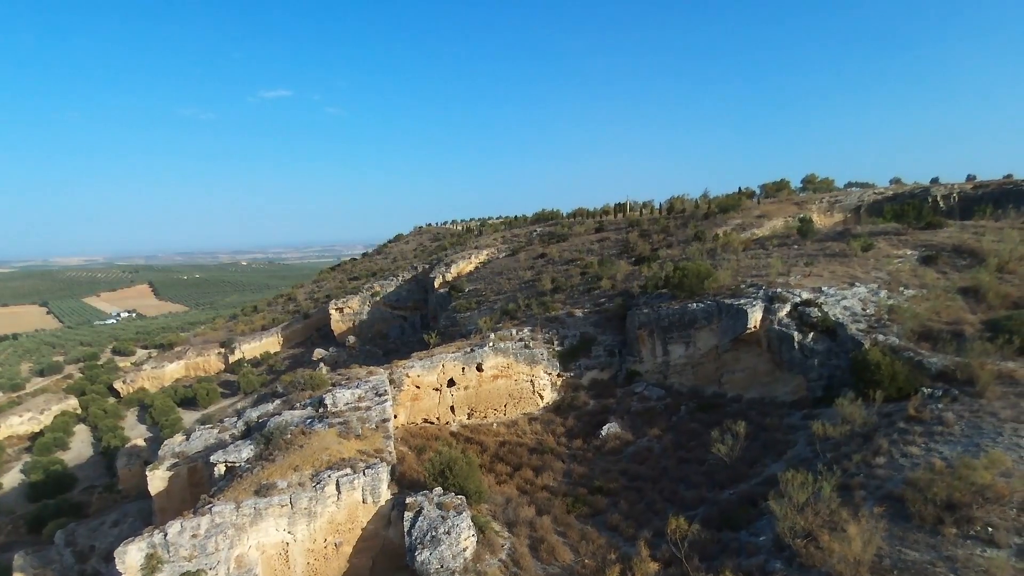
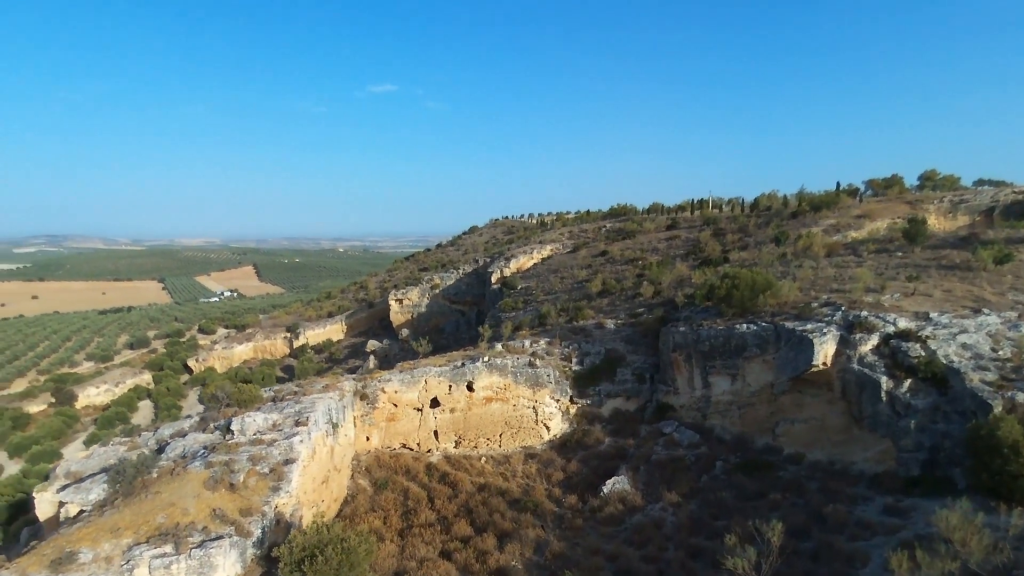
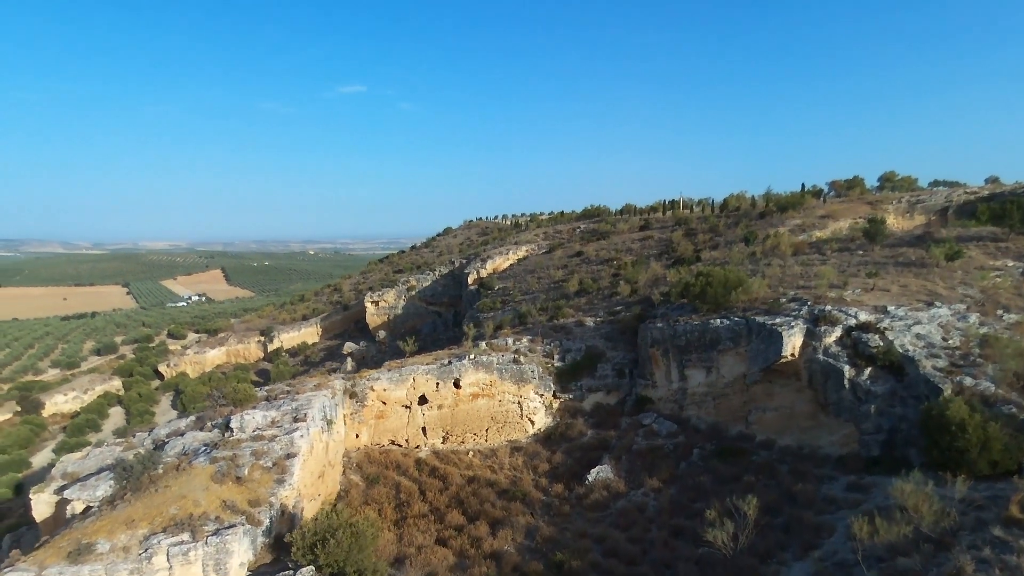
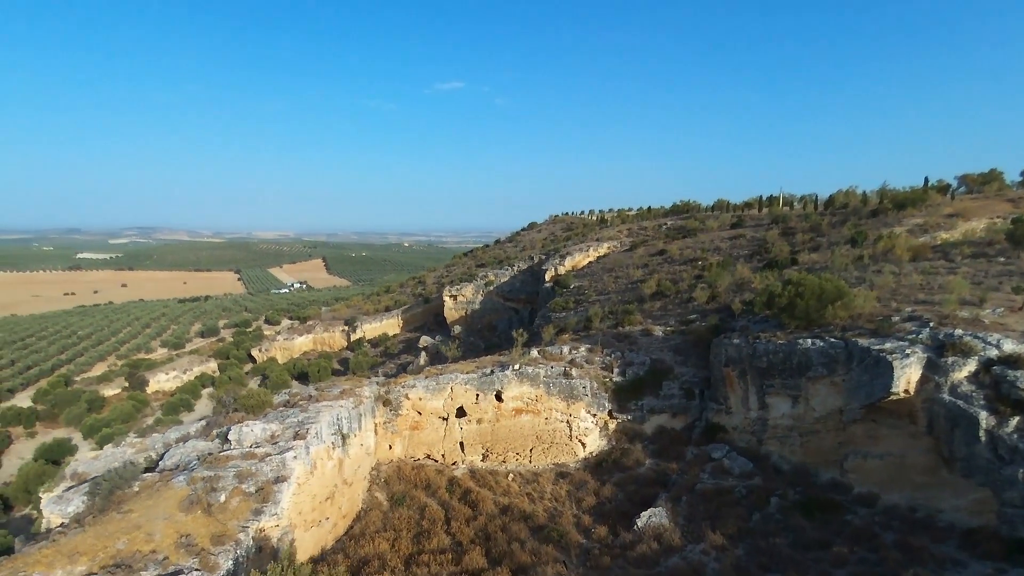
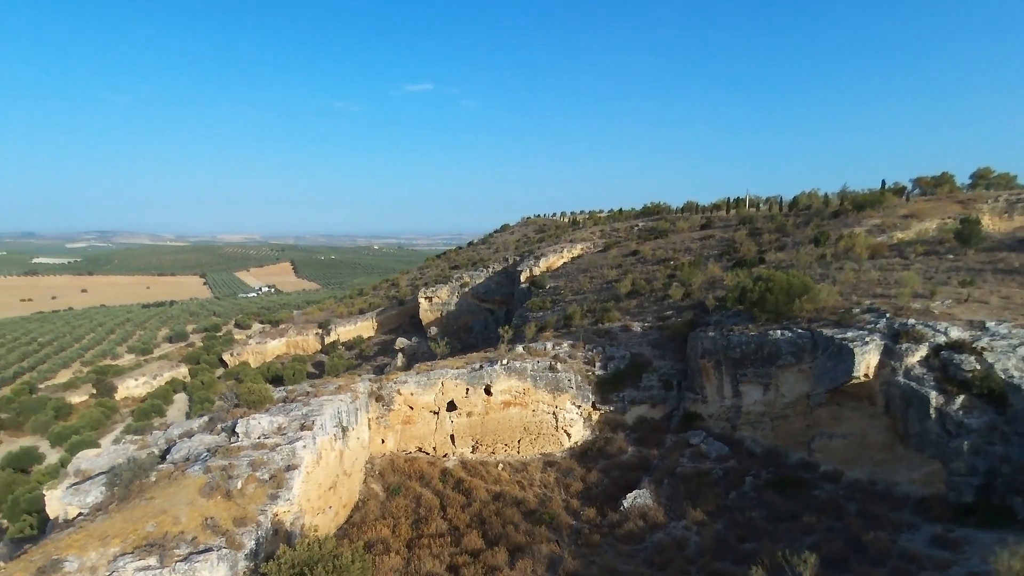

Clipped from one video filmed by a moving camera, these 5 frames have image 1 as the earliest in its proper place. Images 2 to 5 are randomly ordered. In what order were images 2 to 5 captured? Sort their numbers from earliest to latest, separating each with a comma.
3, 2, 5, 4
